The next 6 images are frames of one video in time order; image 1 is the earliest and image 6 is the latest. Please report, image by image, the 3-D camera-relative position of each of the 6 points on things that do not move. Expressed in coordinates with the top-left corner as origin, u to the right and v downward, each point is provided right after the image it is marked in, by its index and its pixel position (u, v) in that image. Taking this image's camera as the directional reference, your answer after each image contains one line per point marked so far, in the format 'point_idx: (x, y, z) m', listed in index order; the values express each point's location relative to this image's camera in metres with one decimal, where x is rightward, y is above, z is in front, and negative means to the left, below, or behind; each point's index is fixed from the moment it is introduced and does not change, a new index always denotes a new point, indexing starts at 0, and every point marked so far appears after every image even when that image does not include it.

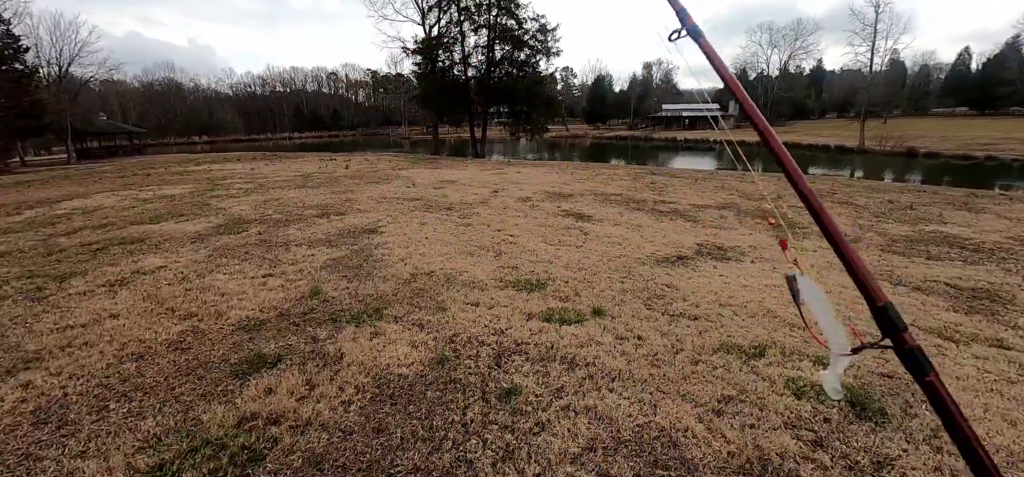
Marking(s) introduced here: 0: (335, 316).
0: (-1.3, -0.6, +3.3) m
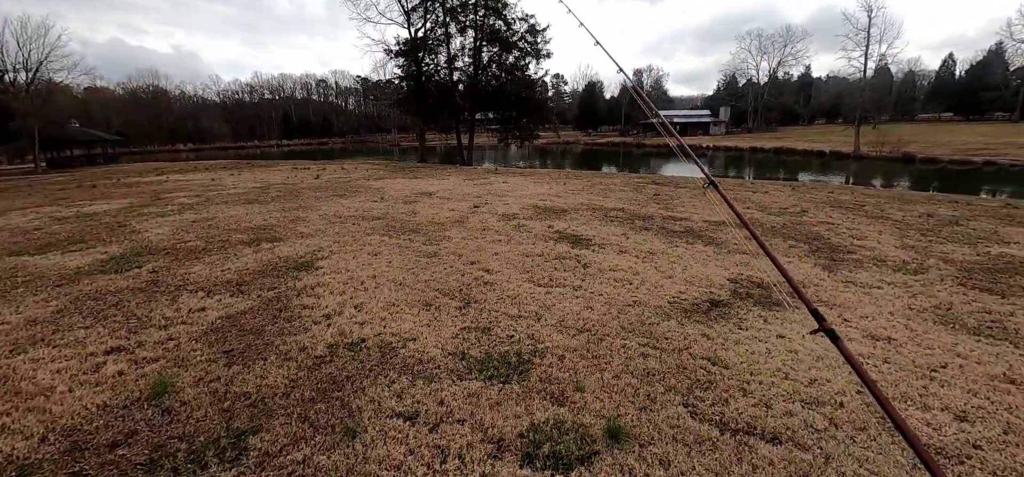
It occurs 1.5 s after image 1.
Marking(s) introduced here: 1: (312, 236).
0: (-1.5, -0.9, +1.9) m
1: (-2.6, 0.0, +5.7) m
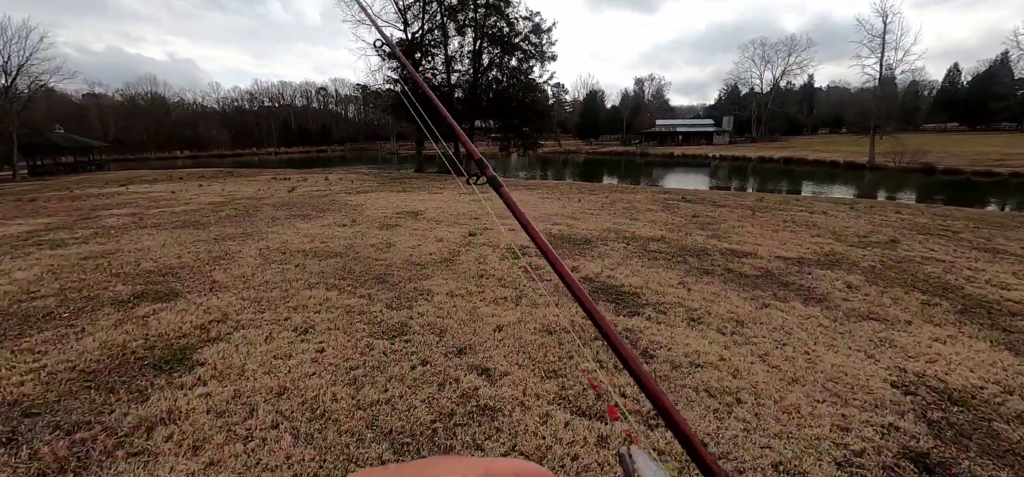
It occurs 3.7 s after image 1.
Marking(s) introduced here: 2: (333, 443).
0: (-1.4, -1.3, +0.1) m
1: (-2.5, -0.4, +3.8) m
2: (-0.8, -0.9, +2.0) m
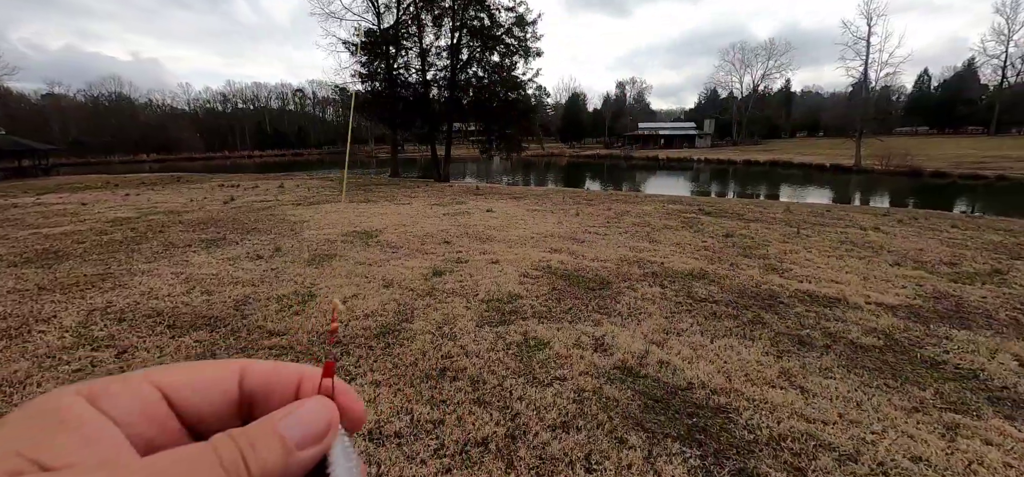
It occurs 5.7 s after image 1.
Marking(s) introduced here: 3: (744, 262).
0: (-1.3, -1.7, -1.8) m
1: (-2.5, -0.8, +1.9) m
2: (-0.8, -1.2, +0.1) m
3: (+2.5, -0.3, +4.9) m
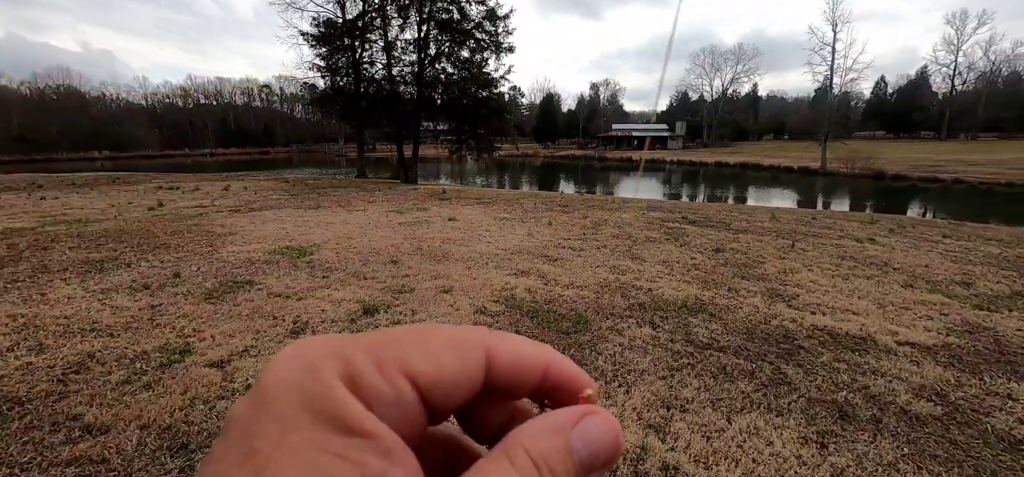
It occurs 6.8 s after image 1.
0: (-1.3, -1.9, -2.7) m
1: (-2.7, -1.0, +0.9) m
2: (-0.9, -1.4, -0.8) m
3: (+2.1, -0.5, +4.1) m
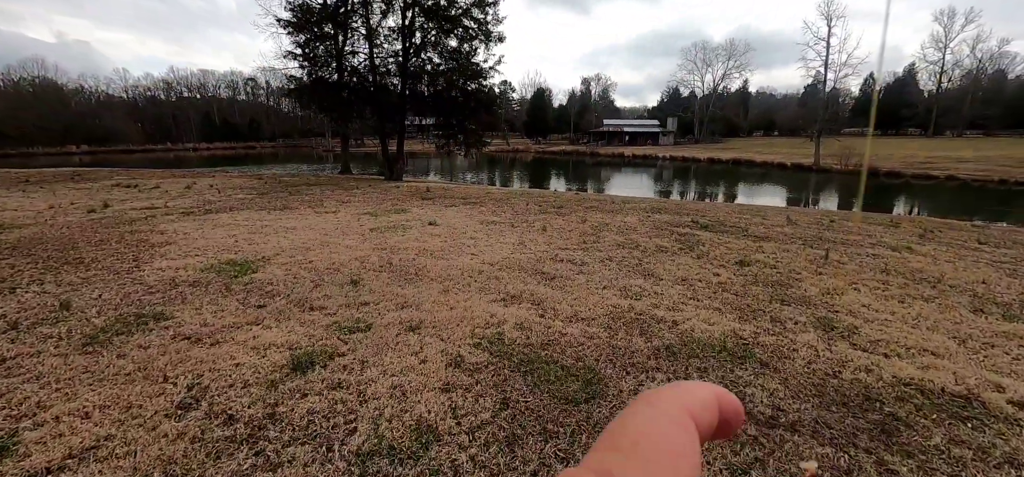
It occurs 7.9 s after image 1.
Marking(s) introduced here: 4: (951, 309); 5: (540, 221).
0: (-1.3, -2.1, -3.6) m
1: (-2.8, -1.2, 0.0) m
2: (-0.9, -1.6, -1.6) m
3: (+2.1, -0.6, +3.3) m
4: (+3.7, -0.6, +3.7) m
5: (+0.4, +0.3, +6.7) m
